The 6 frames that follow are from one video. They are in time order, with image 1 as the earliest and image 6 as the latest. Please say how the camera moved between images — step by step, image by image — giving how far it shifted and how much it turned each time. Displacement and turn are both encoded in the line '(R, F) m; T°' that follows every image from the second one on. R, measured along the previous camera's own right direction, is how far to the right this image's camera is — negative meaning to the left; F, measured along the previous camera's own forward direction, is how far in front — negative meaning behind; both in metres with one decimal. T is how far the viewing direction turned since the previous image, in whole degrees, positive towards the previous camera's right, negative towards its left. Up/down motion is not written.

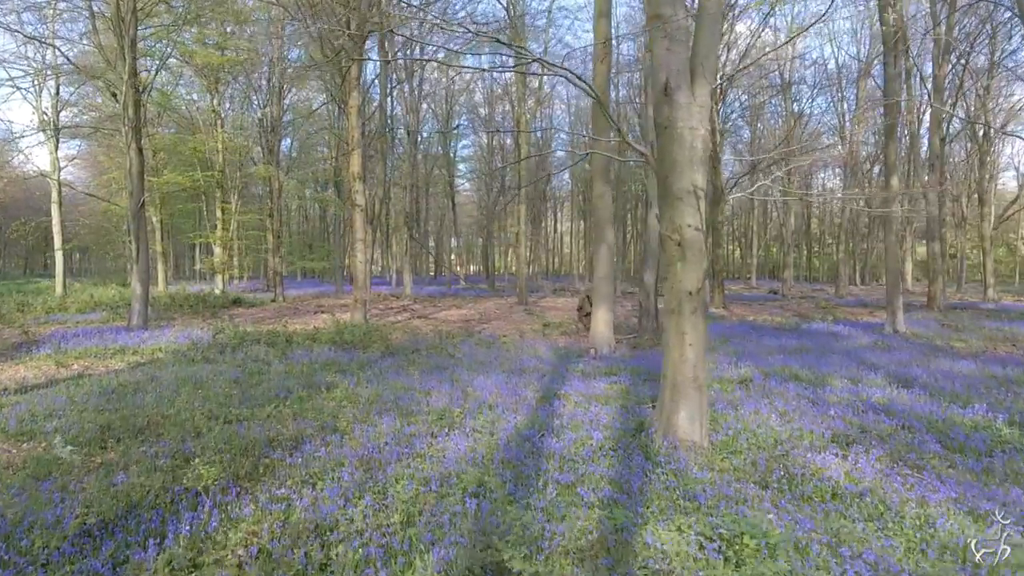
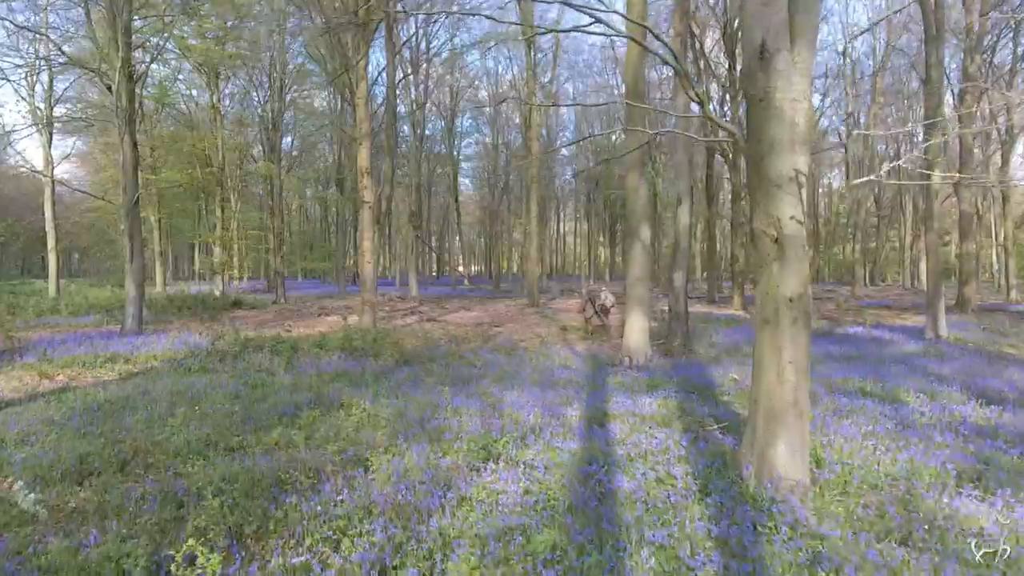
(-0.4, +0.8) m; 0°
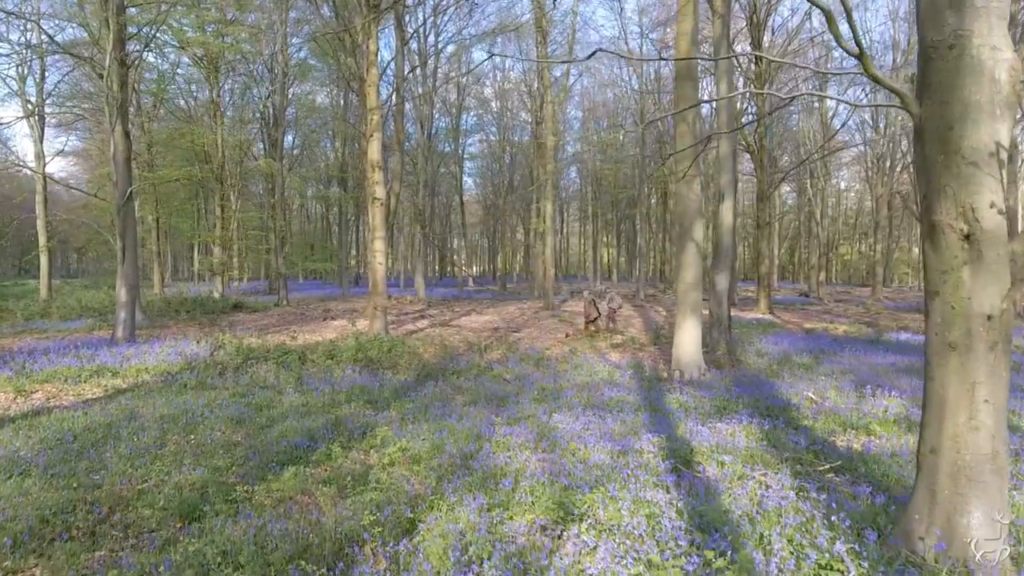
(-0.5, +0.9) m; 0°
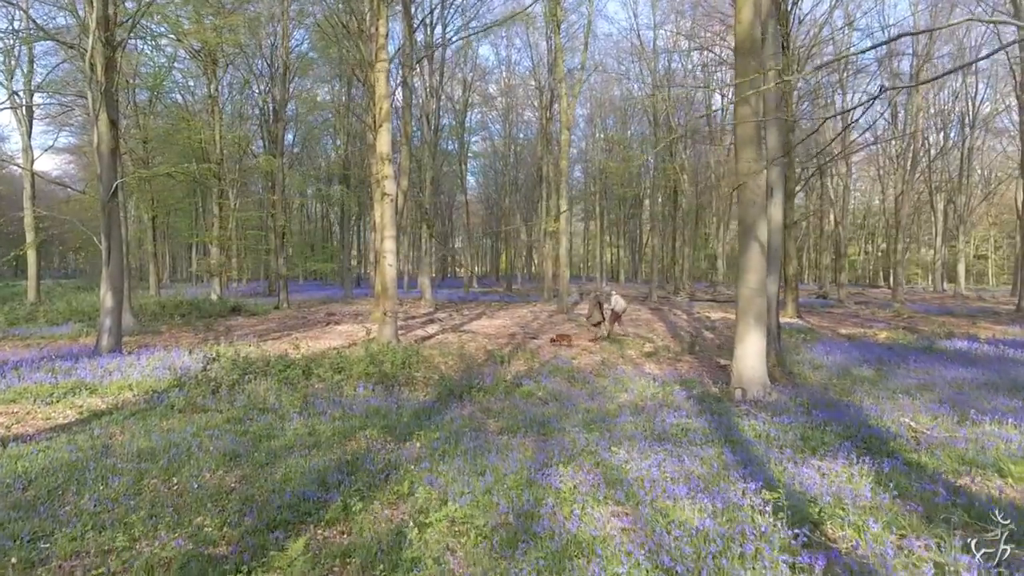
(-0.4, +1.0) m; 0°
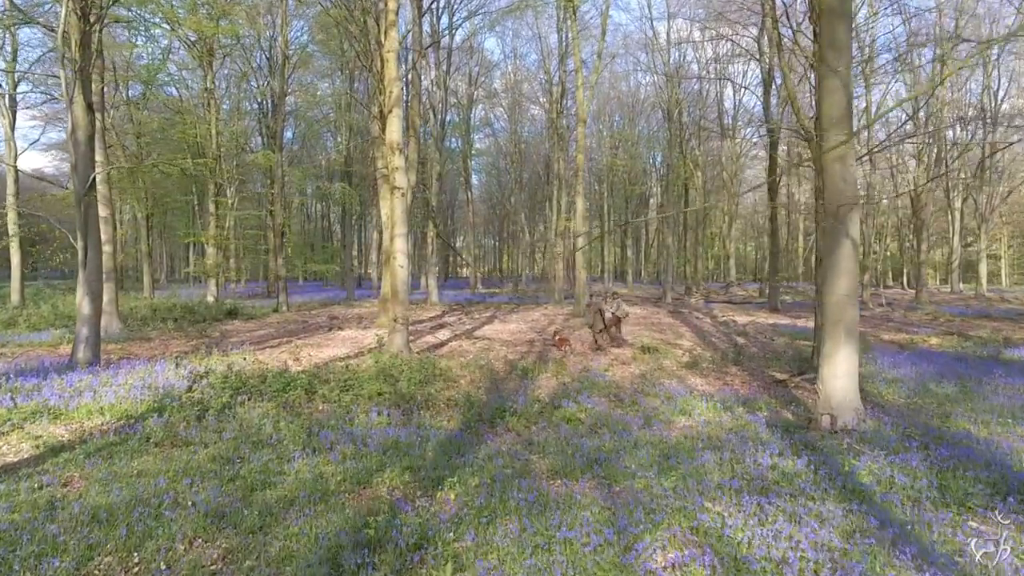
(-0.4, +1.1) m; 0°
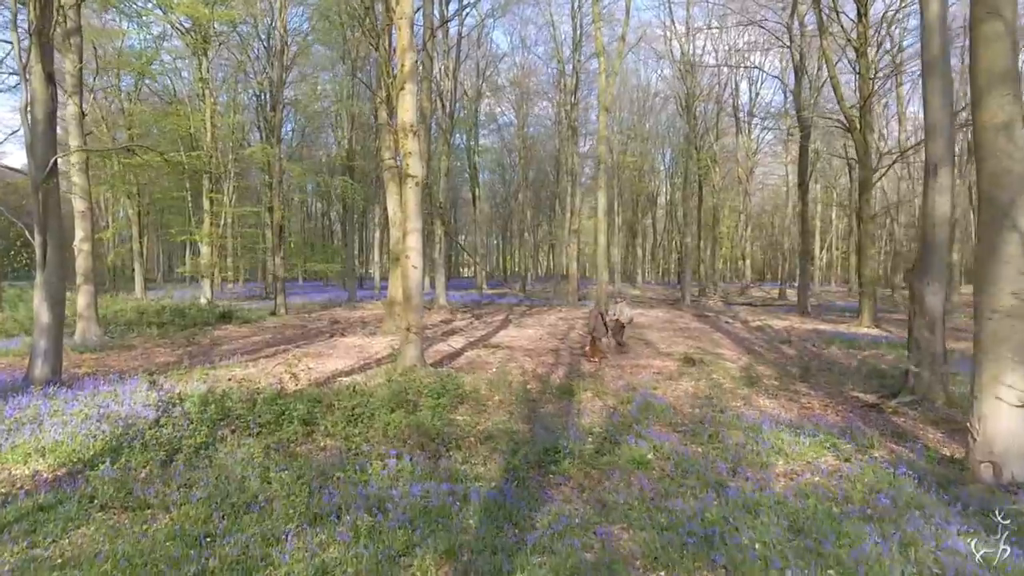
(-0.4, +1.3) m; 0°
